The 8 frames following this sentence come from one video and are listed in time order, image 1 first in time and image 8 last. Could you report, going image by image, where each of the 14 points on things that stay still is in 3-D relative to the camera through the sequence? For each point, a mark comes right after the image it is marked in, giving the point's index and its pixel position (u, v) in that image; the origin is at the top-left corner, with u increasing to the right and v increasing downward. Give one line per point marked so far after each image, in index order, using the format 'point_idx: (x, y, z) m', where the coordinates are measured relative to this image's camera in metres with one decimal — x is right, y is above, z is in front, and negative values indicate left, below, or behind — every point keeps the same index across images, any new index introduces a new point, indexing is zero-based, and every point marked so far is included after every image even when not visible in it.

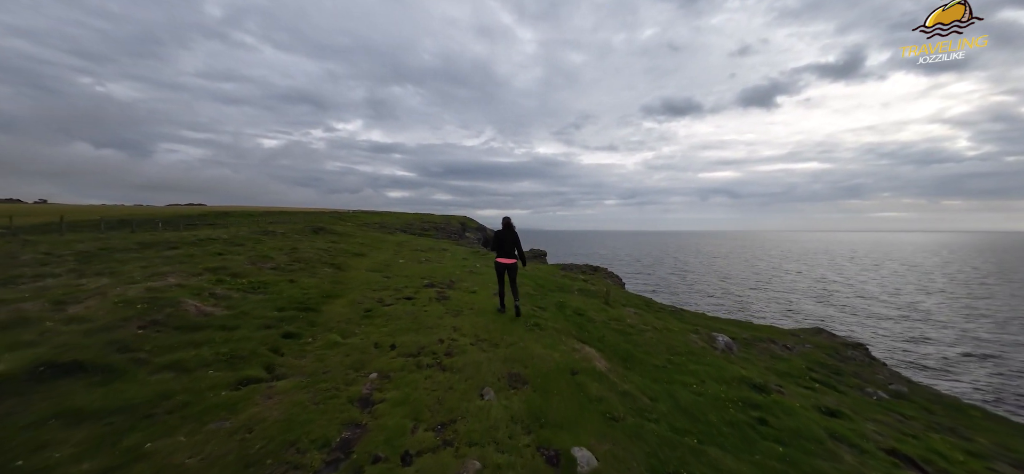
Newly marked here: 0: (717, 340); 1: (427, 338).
0: (+12.0, -6.0, +20.1) m
1: (-3.1, -3.7, +12.6) m
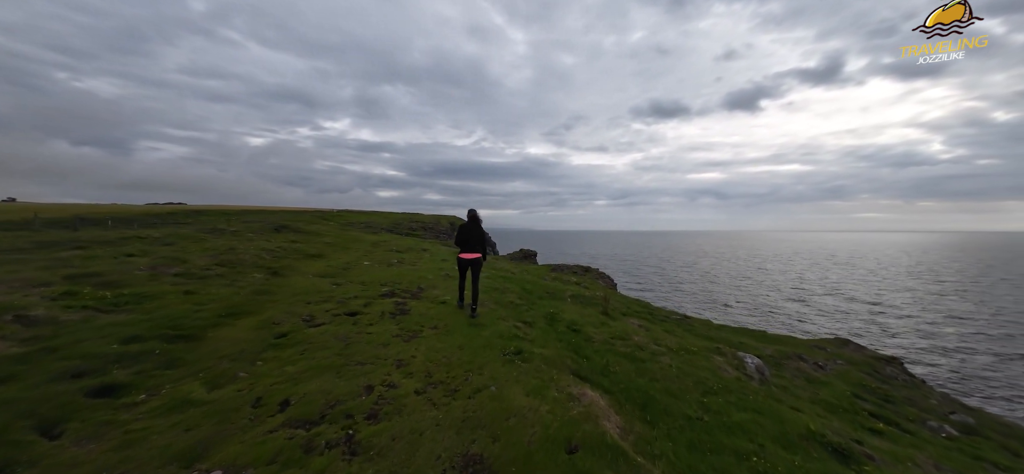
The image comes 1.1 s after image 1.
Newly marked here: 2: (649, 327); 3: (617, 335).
0: (+10.9, -5.8, +16.1) m
1: (-3.9, -3.5, +8.3) m
2: (+7.9, -5.2, +20.0) m
3: (+4.9, -4.5, +16.2) m
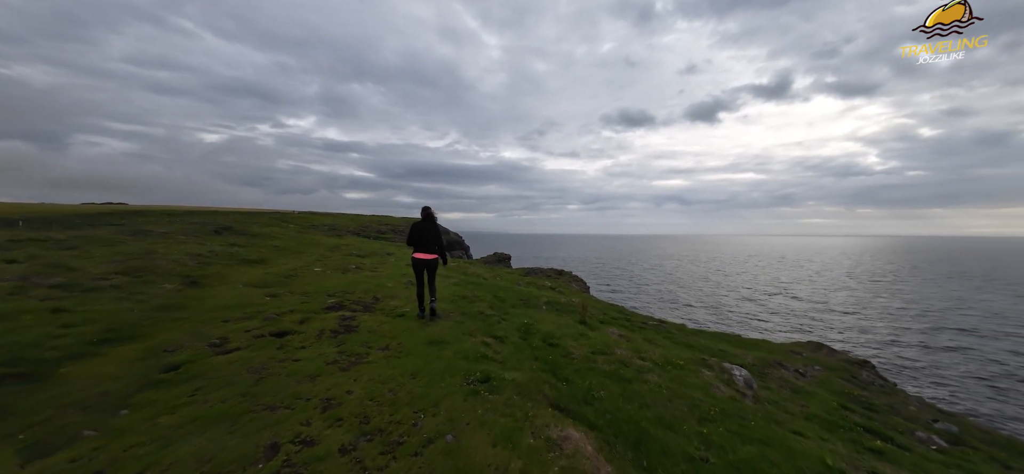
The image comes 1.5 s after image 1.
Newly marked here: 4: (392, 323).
0: (+9.6, -5.9, +14.9) m
1: (-4.6, -3.5, +5.9) m
2: (+6.3, -5.3, +18.6) m
3: (+3.5, -4.6, +14.5) m
4: (-4.9, -3.5, +14.2) m
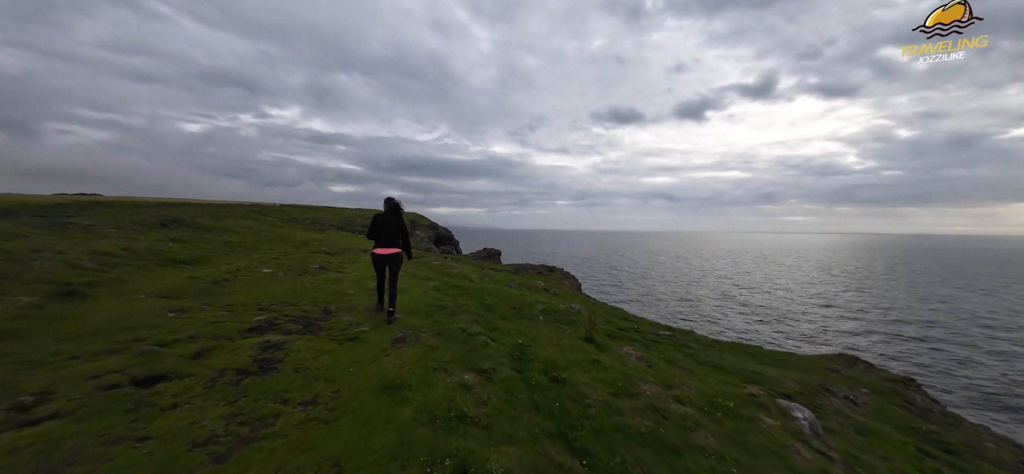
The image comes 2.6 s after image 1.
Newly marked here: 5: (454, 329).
0: (+9.3, -5.9, +11.3) m
1: (-4.6, -3.5, +1.9) m
2: (+5.9, -5.2, +14.9) m
3: (+3.3, -4.5, +10.8) m
4: (-5.2, -3.4, +10.2) m
5: (-2.3, -3.6, +13.7) m
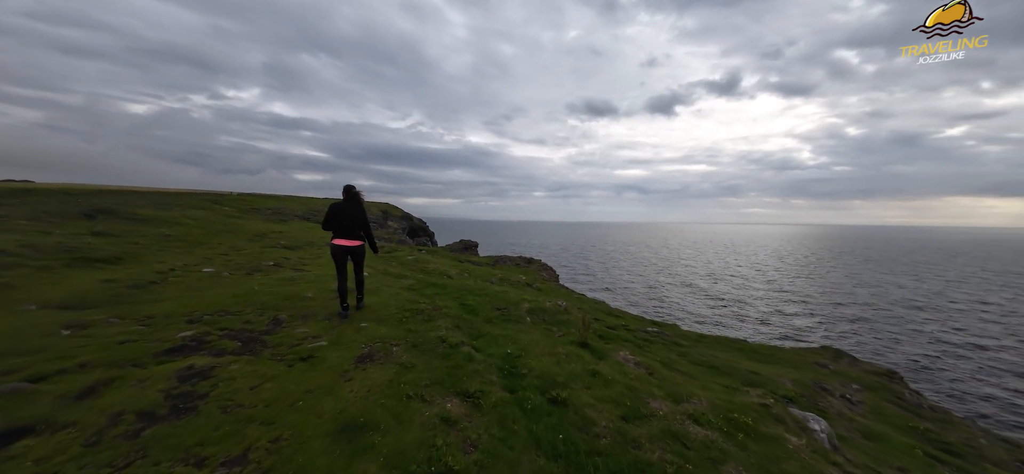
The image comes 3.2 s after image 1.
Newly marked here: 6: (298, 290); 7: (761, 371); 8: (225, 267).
0: (+9.0, -5.8, +10.3) m
1: (-4.2, -3.6, -0.1) m
2: (+5.3, -5.0, +13.6) m
3: (+3.0, -4.4, +9.3) m
4: (-5.3, -3.3, +8.1) m
5: (-2.7, -3.4, +11.8) m
6: (-9.6, -2.3, +15.6) m
7: (+12.1, -6.5, +16.8) m
8: (-16.0, -1.6, +19.4) m
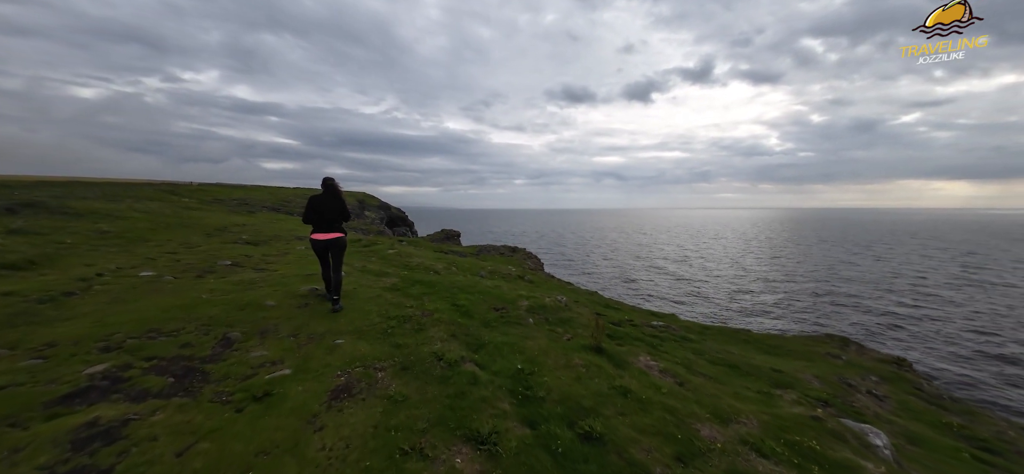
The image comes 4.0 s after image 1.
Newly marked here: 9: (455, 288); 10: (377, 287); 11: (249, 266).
0: (+9.4, -5.4, +8.9) m
1: (-3.2, -3.9, -2.3) m
2: (+5.5, -4.6, +12.0) m
3: (+3.5, -4.3, +7.5) m
4: (-4.8, -3.3, +5.8) m
5: (-2.4, -3.3, +9.6) m
6: (-9.5, -2.2, +13.0) m
7: (+12.2, -5.9, +15.6) m
8: (-16.1, -1.4, +16.4) m
9: (-3.1, -2.8, +19.1) m
10: (-6.4, -2.4, +16.6) m
11: (-13.8, -1.4, +18.4) m
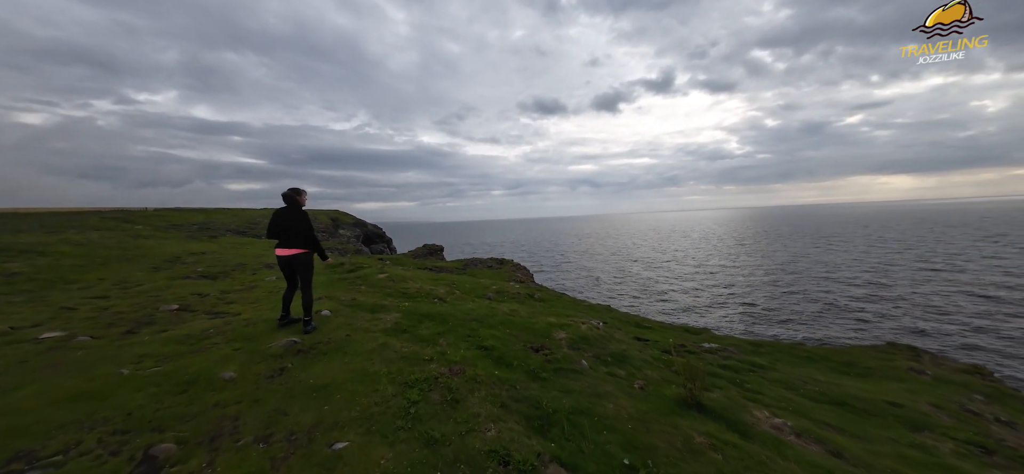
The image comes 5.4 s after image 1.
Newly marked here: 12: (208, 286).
0: (+11.5, -5.4, +6.0) m
1: (-0.6, -4.1, -6.0) m
2: (+7.4, -4.8, +8.8) m
3: (+5.6, -4.5, +4.2) m
4: (-2.6, -3.9, +2.0) m
5: (-0.5, -3.9, +6.0) m
6: (-7.8, -3.2, +9.0) m
7: (+13.9, -5.9, +12.8) m
8: (-14.6, -2.9, +12.0) m
9: (-1.8, -3.7, +15.4) m
10: (-4.9, -3.4, +12.8) m
11: (-12.5, -2.9, +14.1) m
12: (-16.6, -2.6, +19.1) m
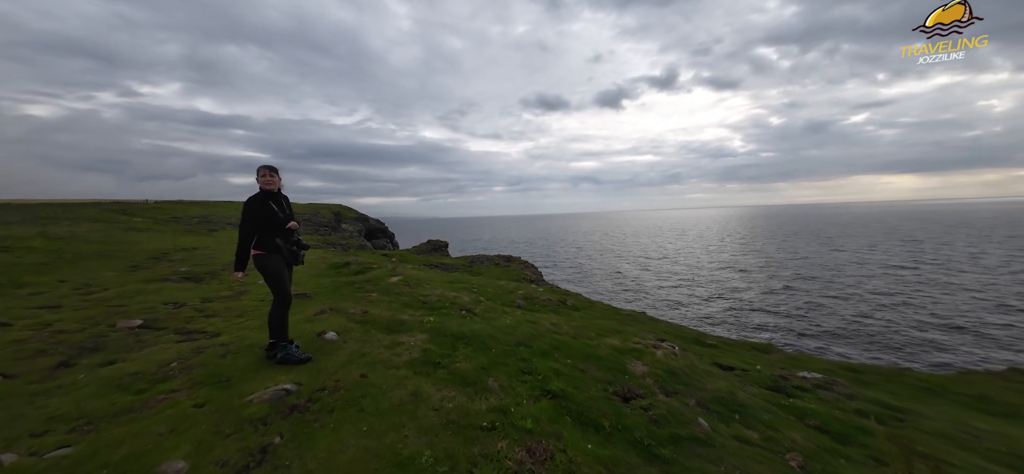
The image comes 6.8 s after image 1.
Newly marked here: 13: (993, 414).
0: (+13.4, -5.6, +2.4) m
1: (+1.4, -4.4, -9.4) m
2: (+9.4, -5.0, +5.3) m
3: (+7.5, -4.7, +0.7) m
4: (-0.7, -4.1, -1.5) m
5: (+1.5, -4.0, +2.5) m
6: (-5.8, -3.2, +5.5) m
7: (+15.8, -6.1, +9.3) m
8: (-12.6, -2.8, +8.6) m
9: (+0.3, -3.7, +12.0) m
10: (-2.9, -3.4, +9.3) m
11: (-10.4, -2.8, +10.6) m
12: (-14.5, -2.4, +15.6) m
13: (+17.6, -6.4, +12.6) m
